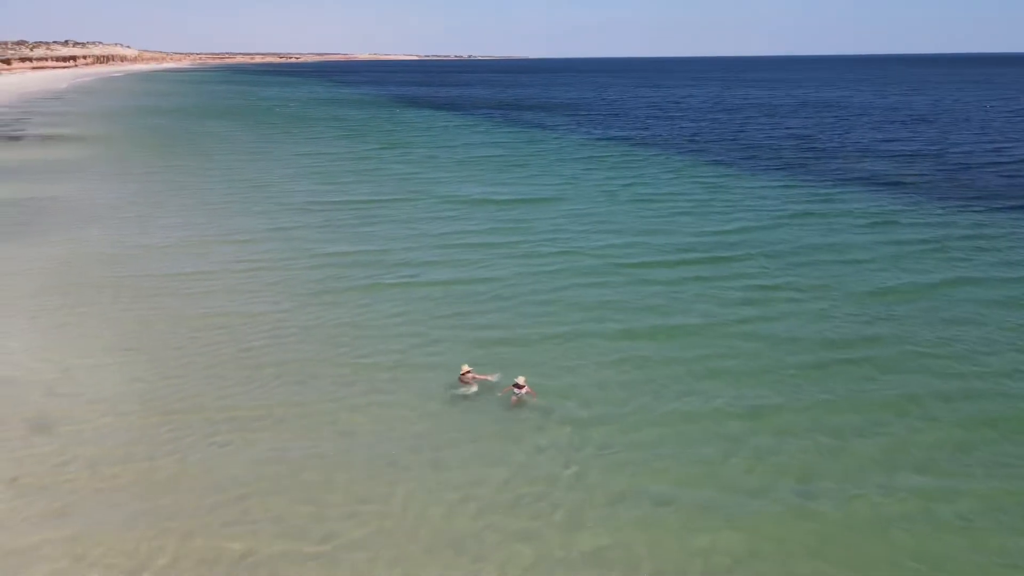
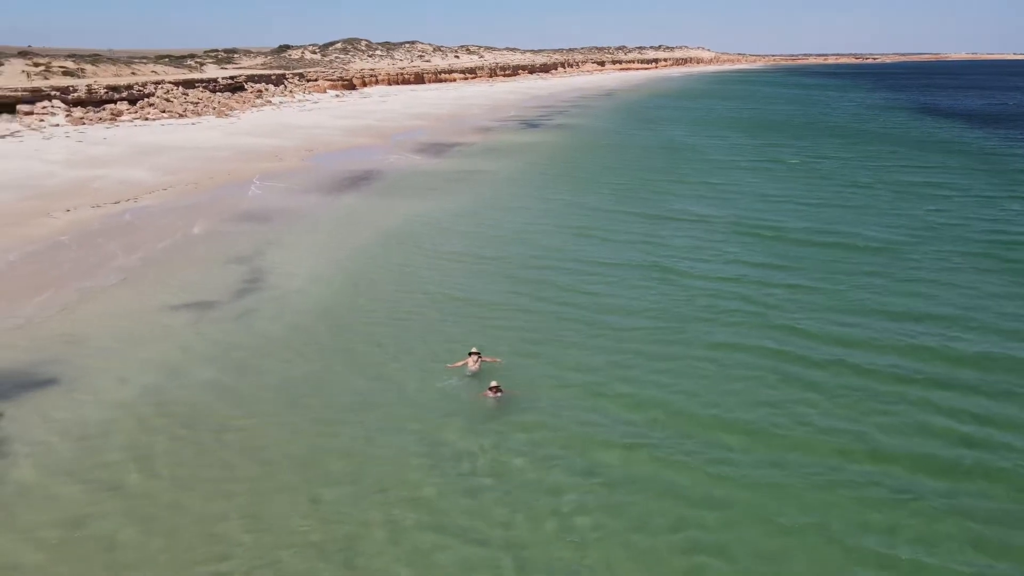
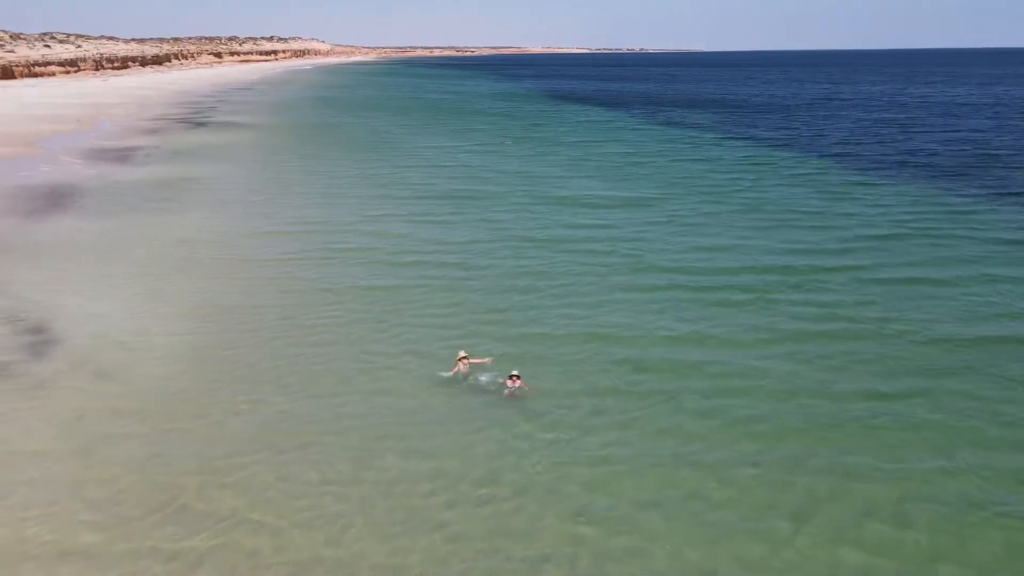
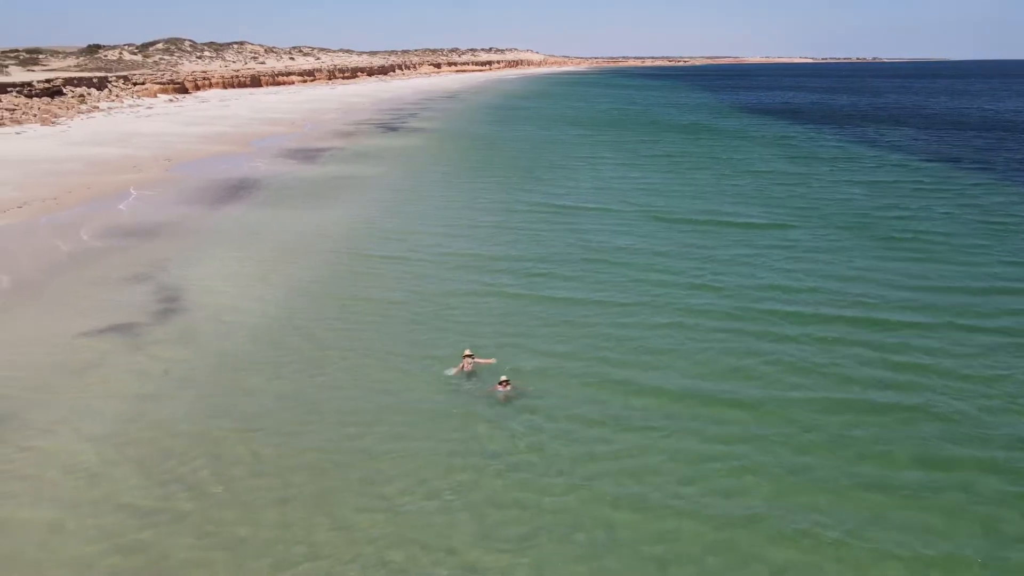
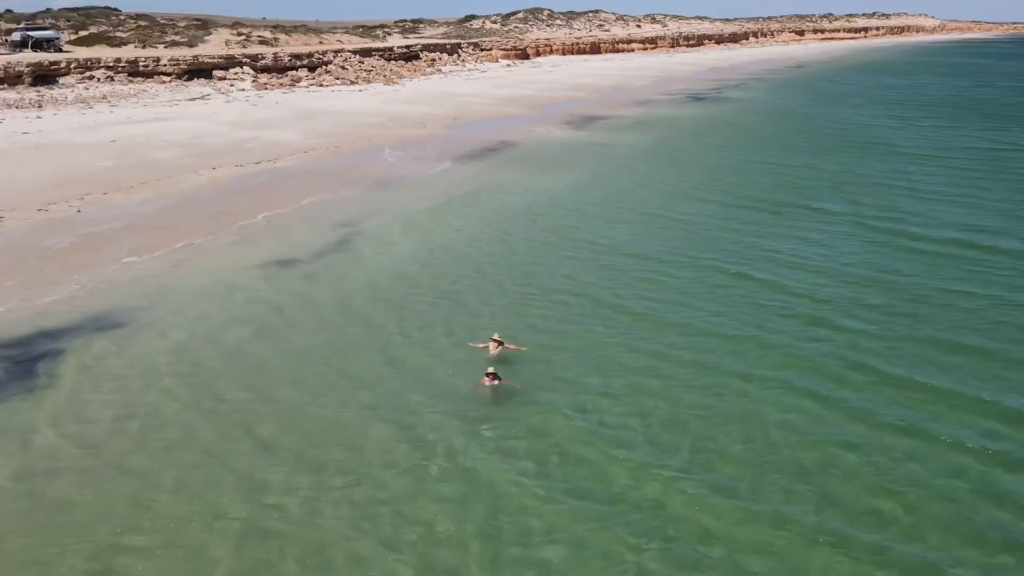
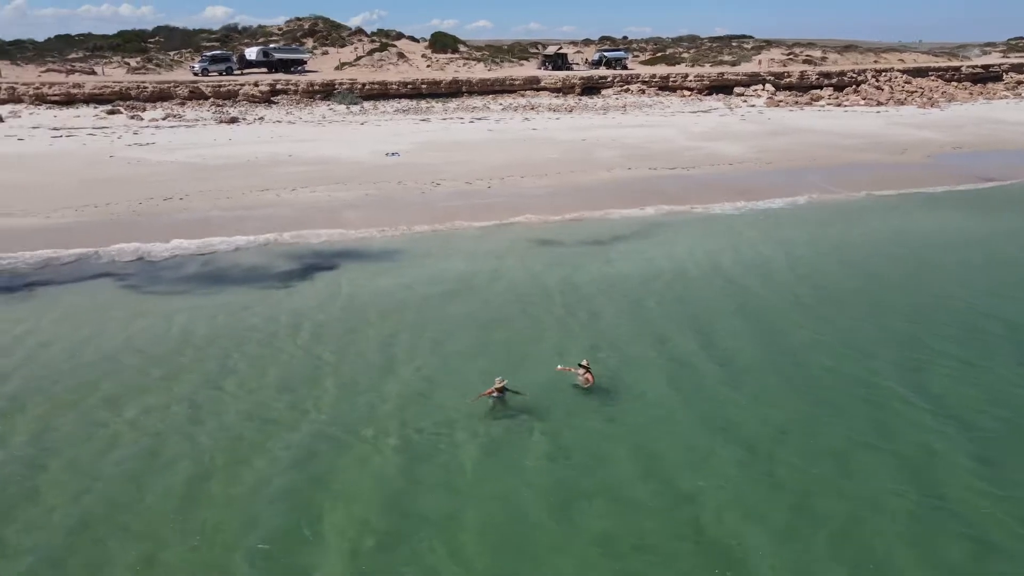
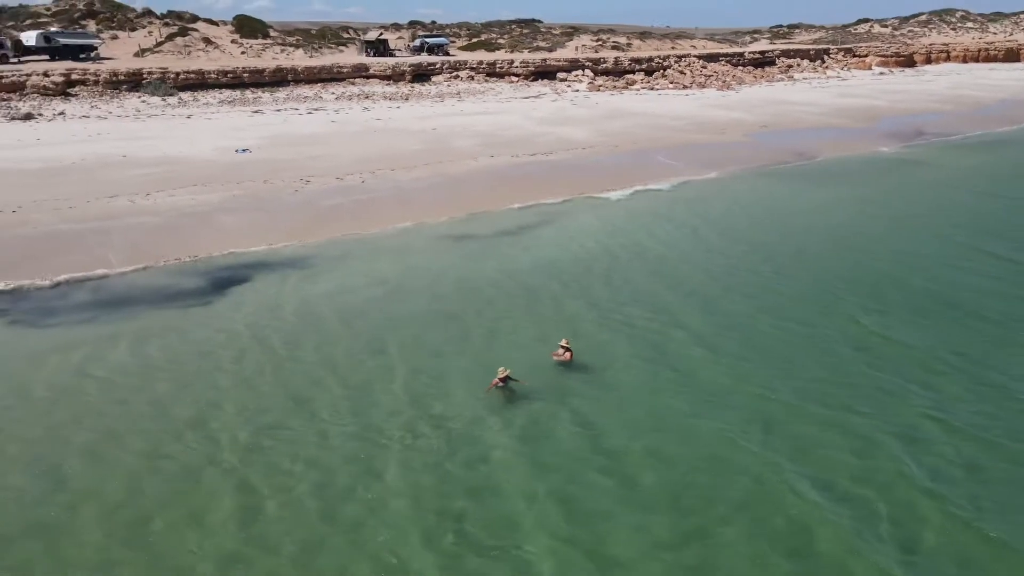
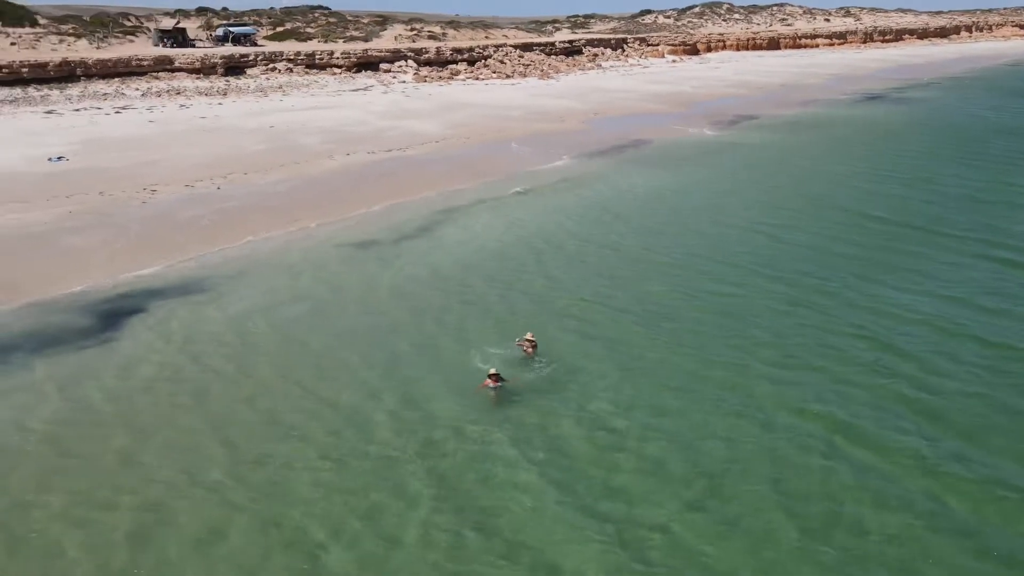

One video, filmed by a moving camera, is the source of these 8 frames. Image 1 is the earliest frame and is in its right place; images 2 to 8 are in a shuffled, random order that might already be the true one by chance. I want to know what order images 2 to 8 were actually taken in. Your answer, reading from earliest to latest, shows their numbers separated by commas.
3, 4, 2, 5, 8, 7, 6
